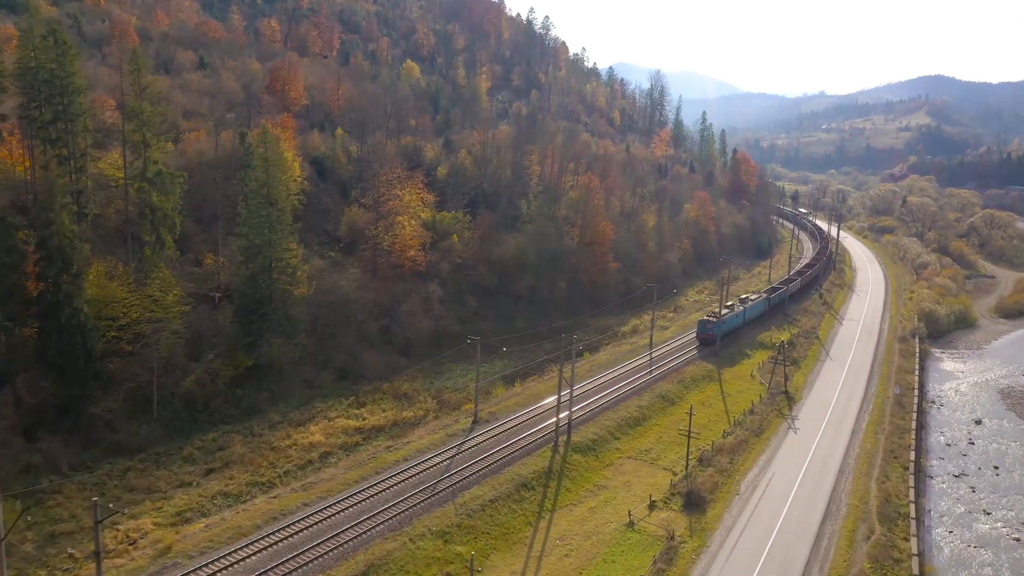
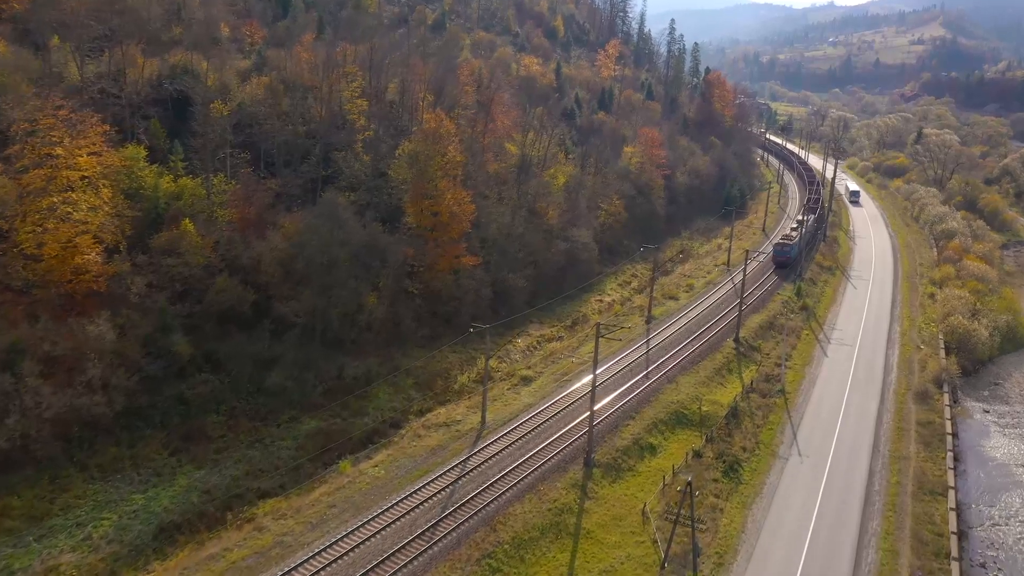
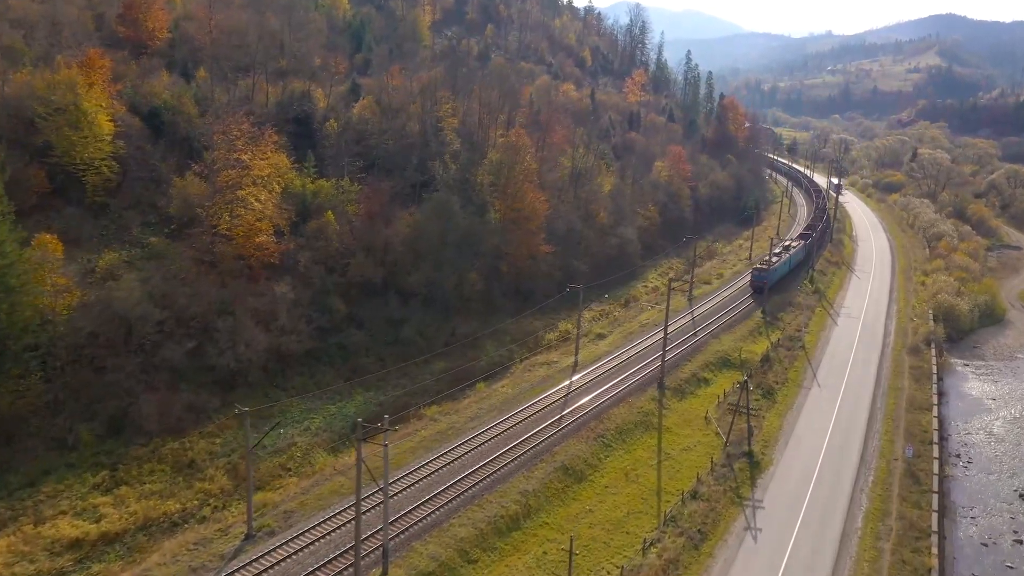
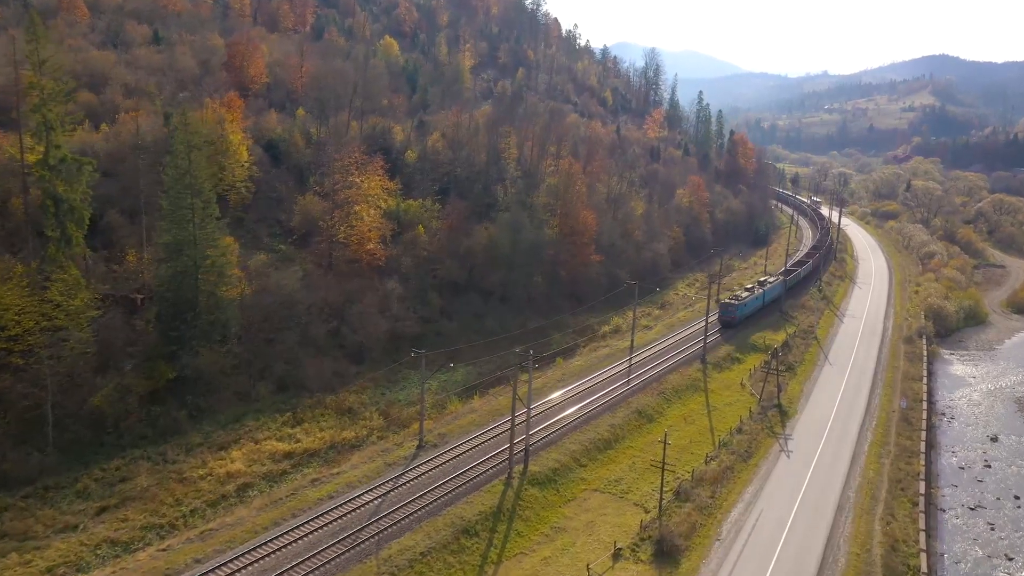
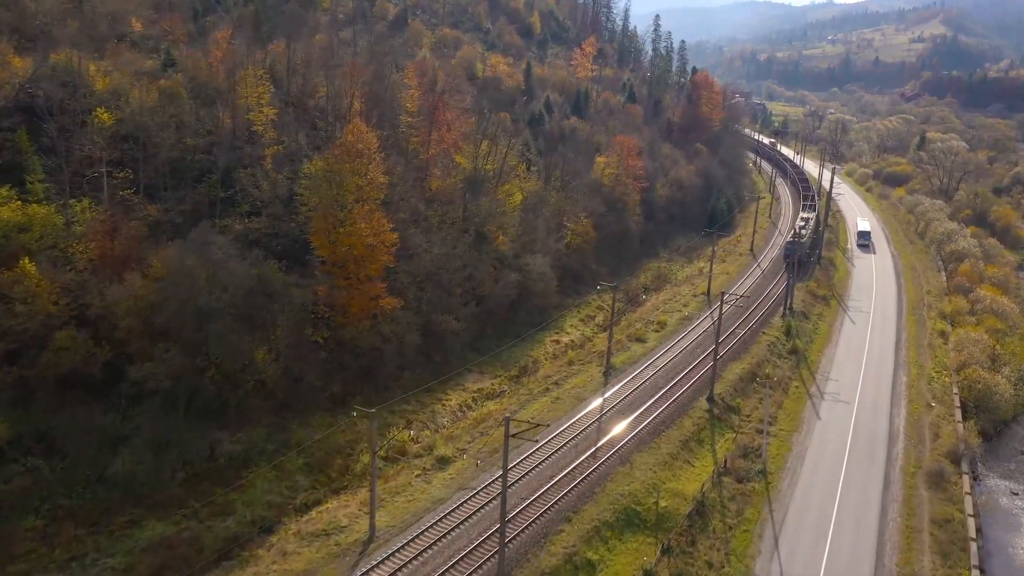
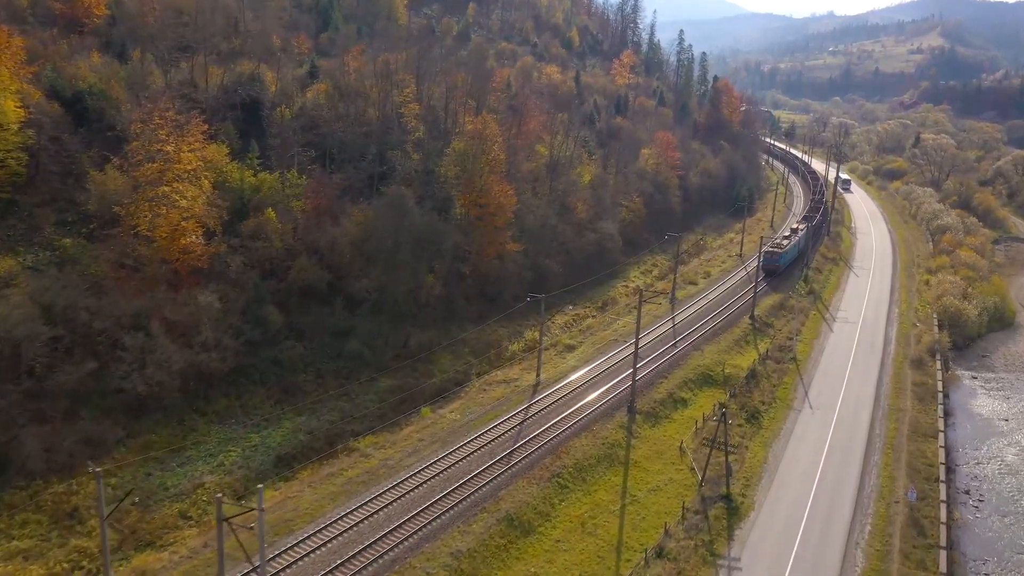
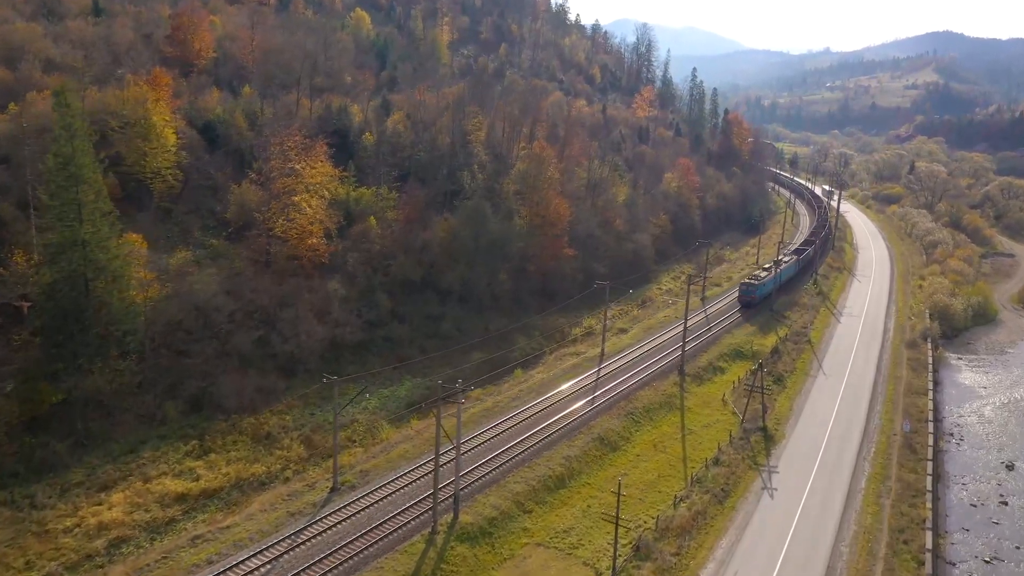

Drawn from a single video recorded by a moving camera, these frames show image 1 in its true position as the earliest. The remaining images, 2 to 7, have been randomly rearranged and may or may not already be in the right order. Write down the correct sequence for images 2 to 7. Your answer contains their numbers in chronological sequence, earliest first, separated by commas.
4, 7, 3, 6, 2, 5
